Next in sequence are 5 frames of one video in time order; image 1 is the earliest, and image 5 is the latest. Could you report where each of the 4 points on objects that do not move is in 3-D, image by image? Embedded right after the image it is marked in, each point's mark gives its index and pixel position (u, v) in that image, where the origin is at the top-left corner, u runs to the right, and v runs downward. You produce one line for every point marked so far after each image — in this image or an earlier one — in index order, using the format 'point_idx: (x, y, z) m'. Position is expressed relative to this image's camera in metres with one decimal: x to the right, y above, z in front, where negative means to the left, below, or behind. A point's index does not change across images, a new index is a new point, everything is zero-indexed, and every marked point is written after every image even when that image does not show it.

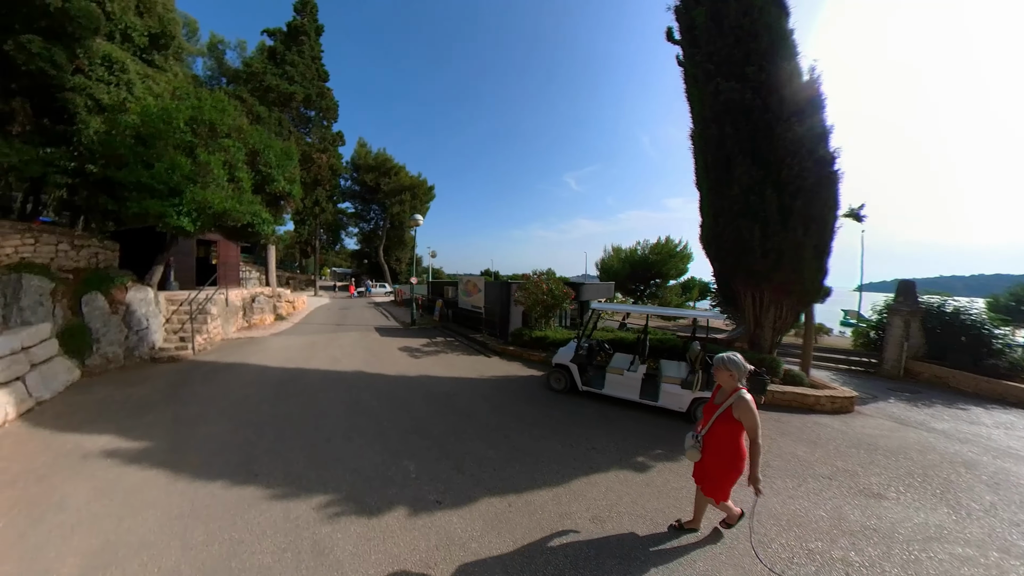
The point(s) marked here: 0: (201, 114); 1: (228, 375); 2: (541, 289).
0: (-8.2, +4.2, +8.9) m
1: (-5.9, -1.8, +7.0) m
2: (+1.0, -0.1, +11.5) m
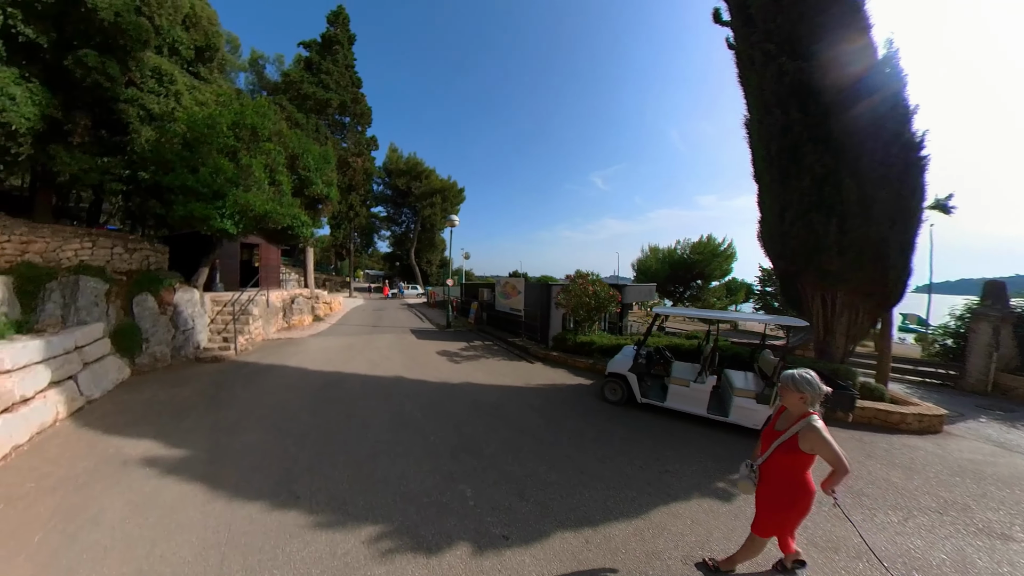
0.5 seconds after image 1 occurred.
0: (-7.0, +4.2, +8.8) m
1: (-4.9, -1.8, +6.8) m
2: (+2.3, -0.1, +10.7) m
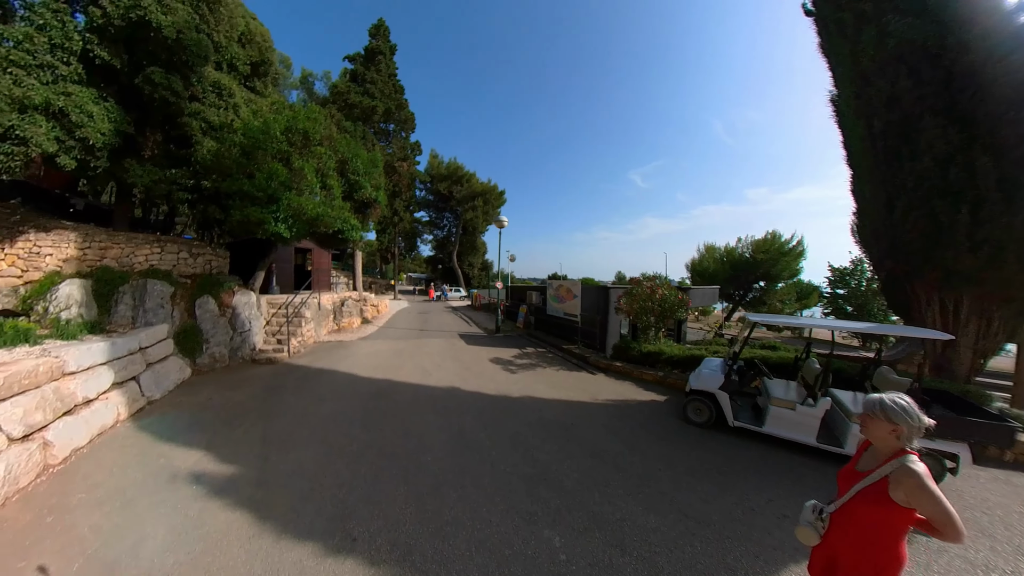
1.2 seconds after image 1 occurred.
0: (-5.5, +4.2, +8.7) m
1: (-3.6, -1.8, +6.4) m
2: (+3.9, -0.2, +9.6) m
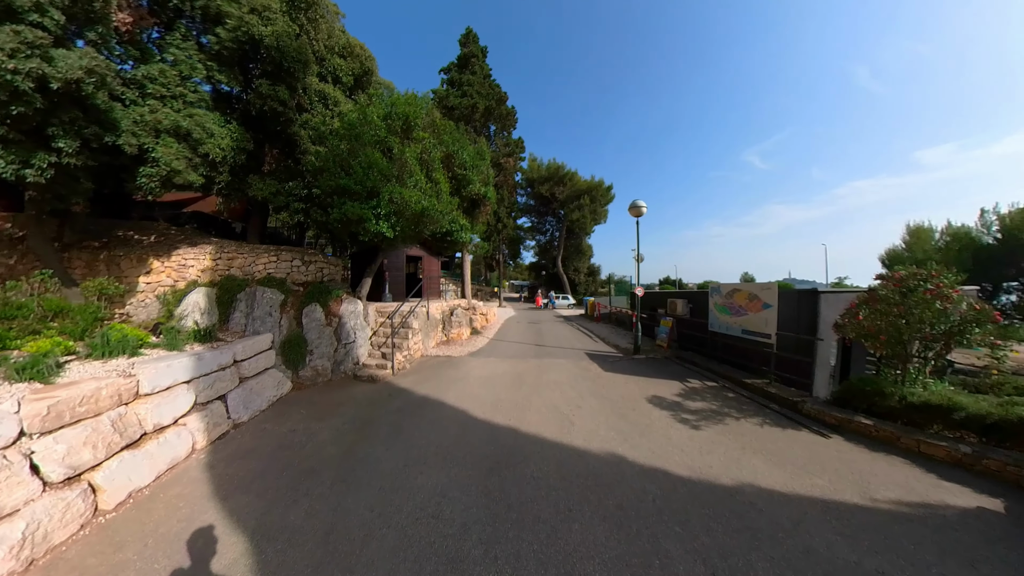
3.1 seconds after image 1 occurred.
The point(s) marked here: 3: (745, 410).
0: (-2.4, +4.1, +7.6) m
1: (-1.2, -1.9, +4.6) m
2: (+6.9, -0.2, +5.7) m
3: (+4.1, -2.1, +5.9) m
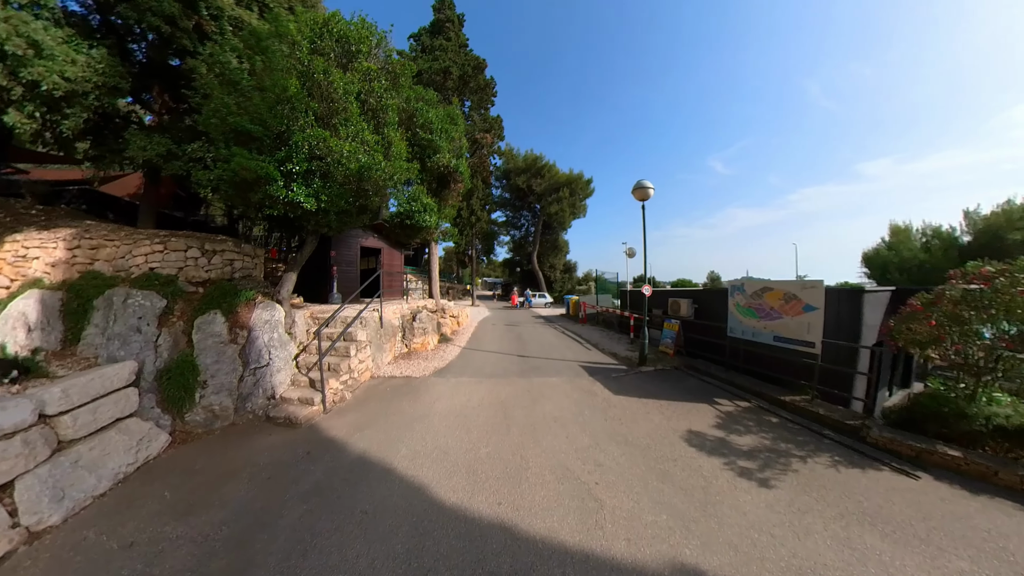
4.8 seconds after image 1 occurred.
0: (-2.7, +4.1, +5.6) m
1: (-1.3, -1.9, +2.8) m
2: (+6.7, -0.2, +4.5) m
3: (+3.9, -2.1, +4.5) m
